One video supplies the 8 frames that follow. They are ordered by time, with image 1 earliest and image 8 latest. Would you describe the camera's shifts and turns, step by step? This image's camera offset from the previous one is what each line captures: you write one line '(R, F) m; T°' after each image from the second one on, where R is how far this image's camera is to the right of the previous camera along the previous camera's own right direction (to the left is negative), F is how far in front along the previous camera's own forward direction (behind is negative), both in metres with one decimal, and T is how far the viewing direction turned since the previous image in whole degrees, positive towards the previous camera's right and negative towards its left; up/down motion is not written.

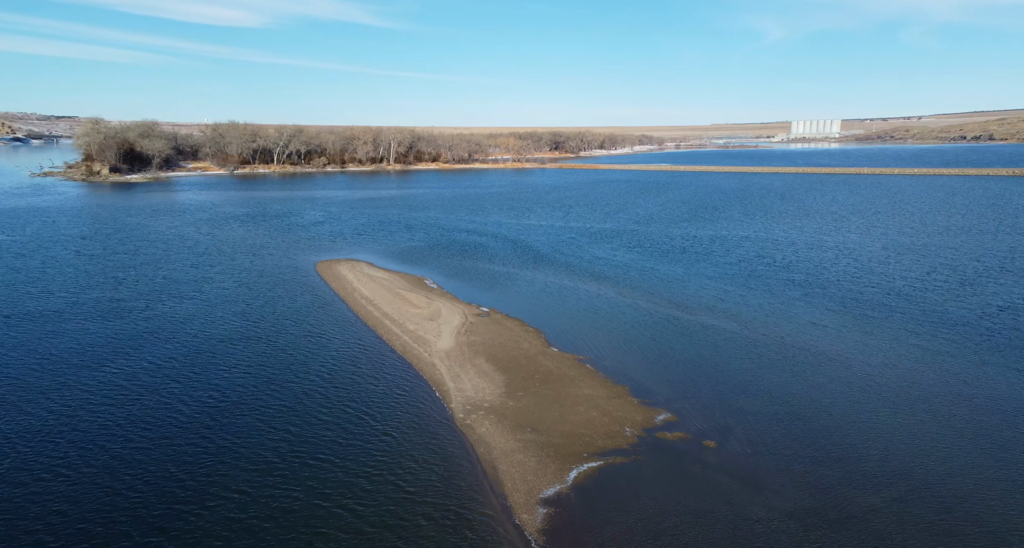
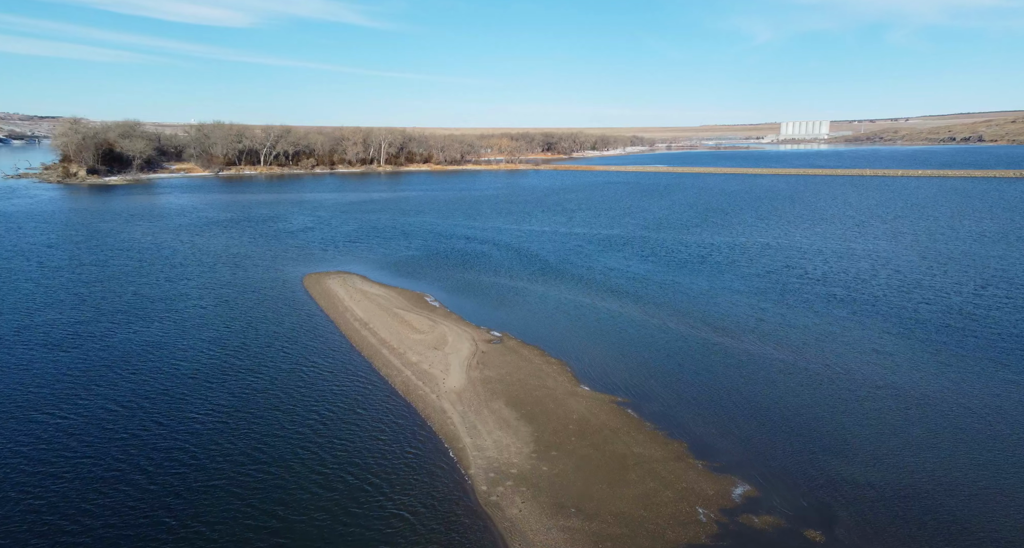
(-0.8, +2.8) m; +1°
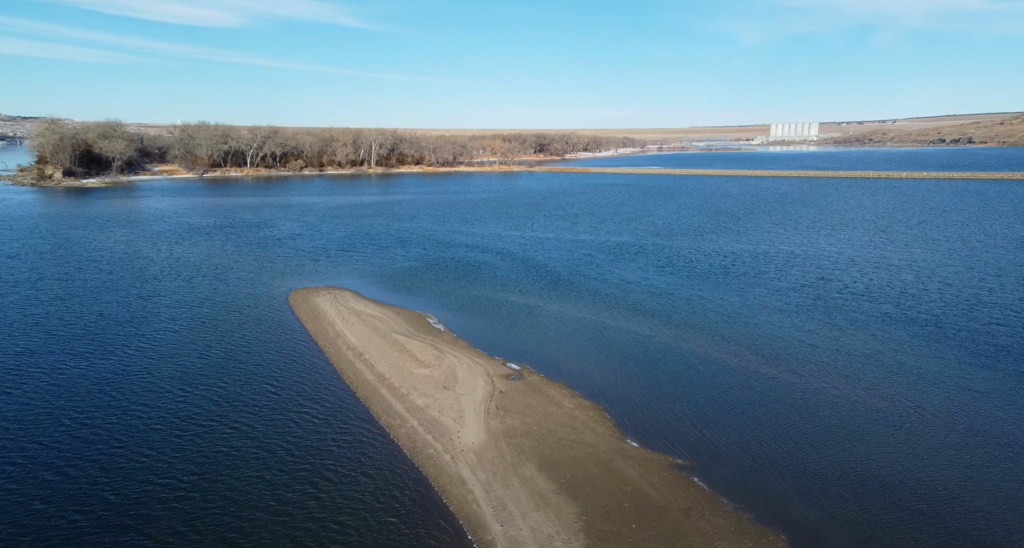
(-0.8, +2.8) m; +1°
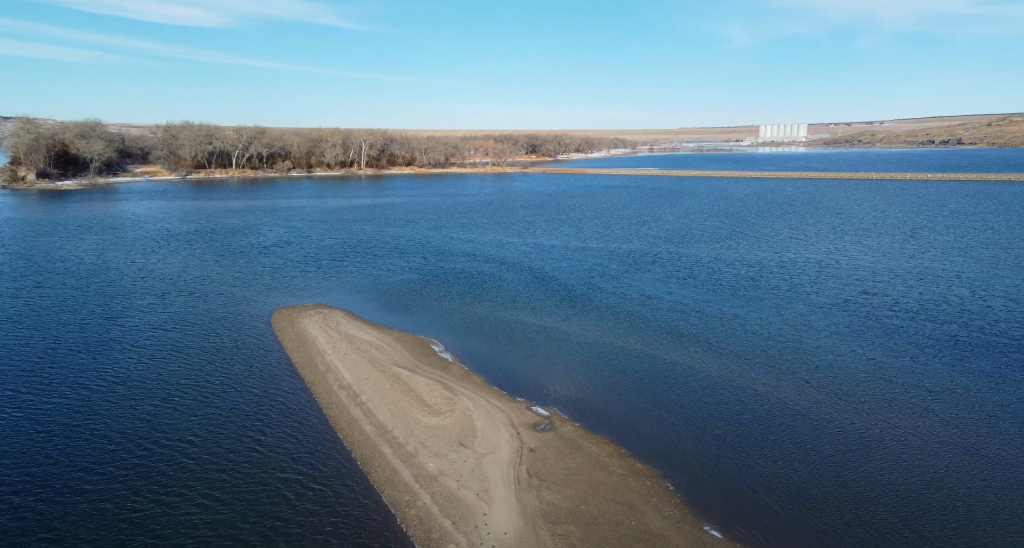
(-0.8, +2.8) m; +1°
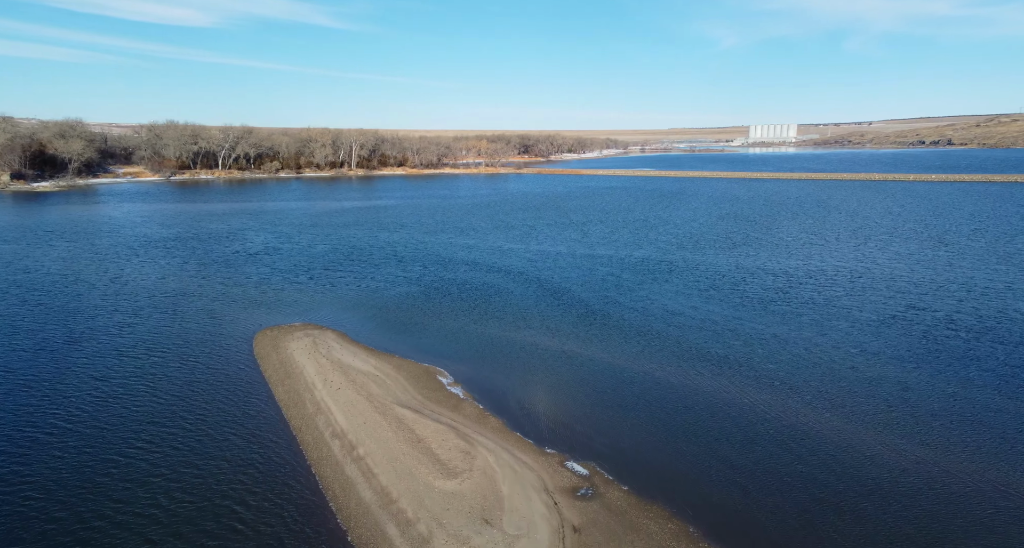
(-0.7, +2.5) m; +1°
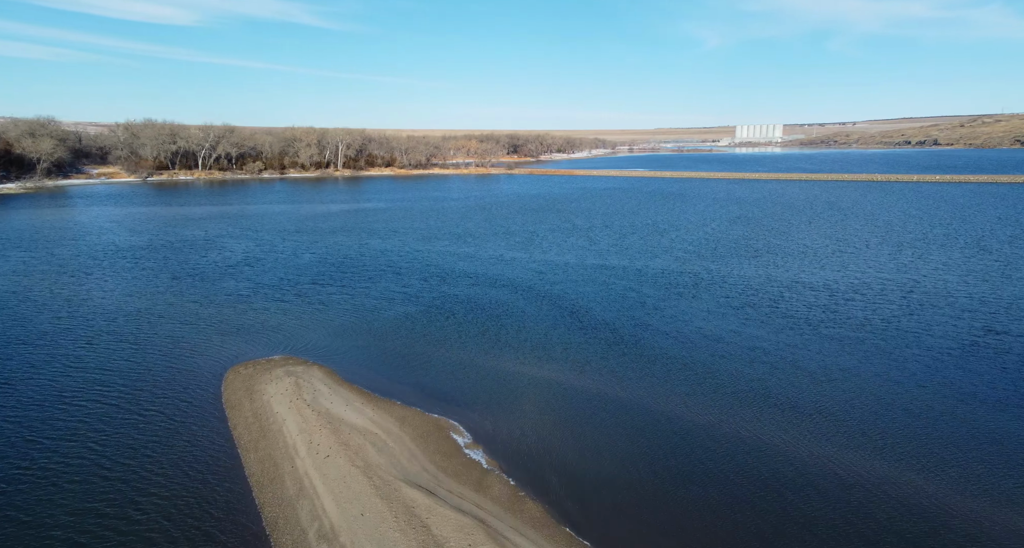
(-1.0, +3.2) m; +1°
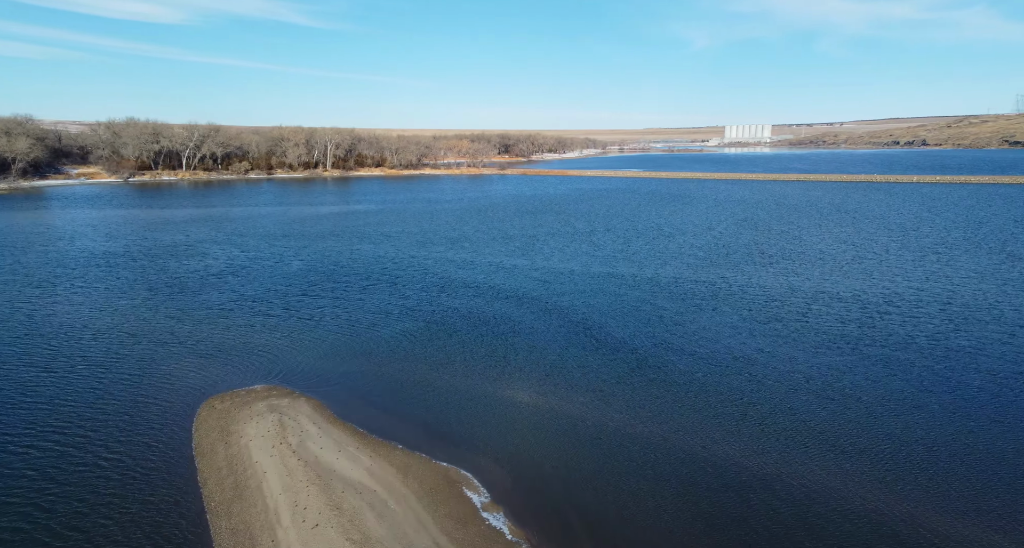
(-0.6, +2.1) m; +1°
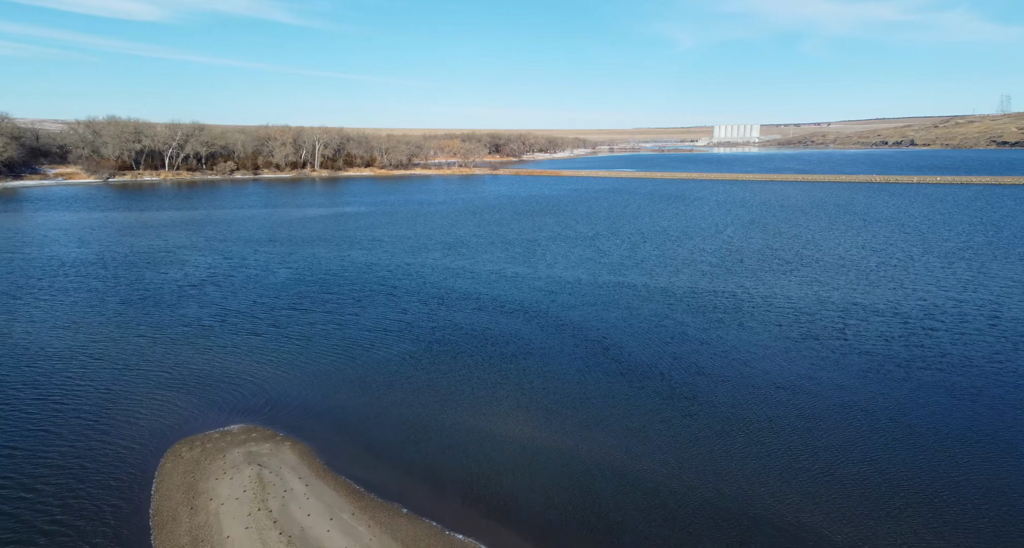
(-0.7, +2.2) m; +1°
